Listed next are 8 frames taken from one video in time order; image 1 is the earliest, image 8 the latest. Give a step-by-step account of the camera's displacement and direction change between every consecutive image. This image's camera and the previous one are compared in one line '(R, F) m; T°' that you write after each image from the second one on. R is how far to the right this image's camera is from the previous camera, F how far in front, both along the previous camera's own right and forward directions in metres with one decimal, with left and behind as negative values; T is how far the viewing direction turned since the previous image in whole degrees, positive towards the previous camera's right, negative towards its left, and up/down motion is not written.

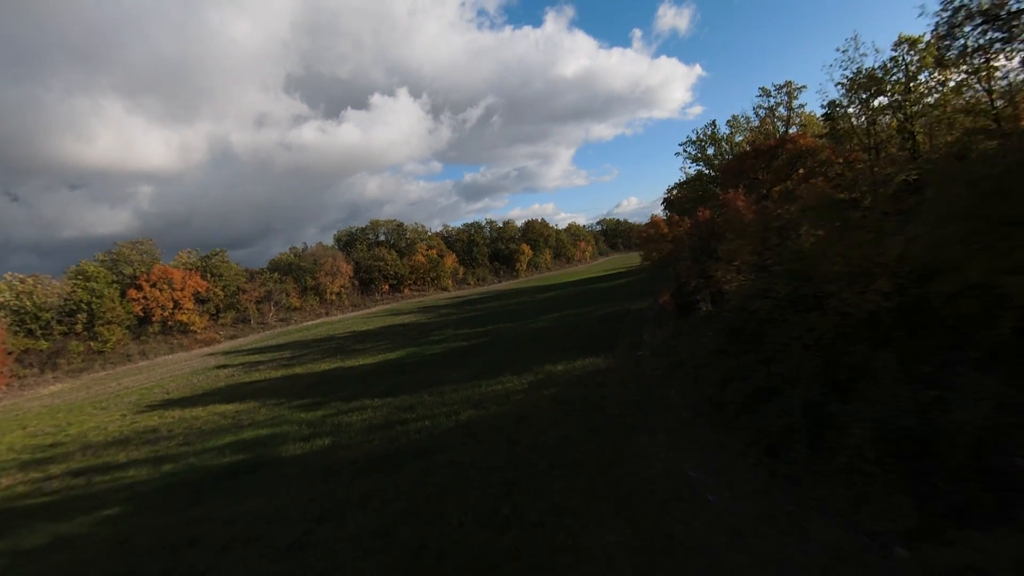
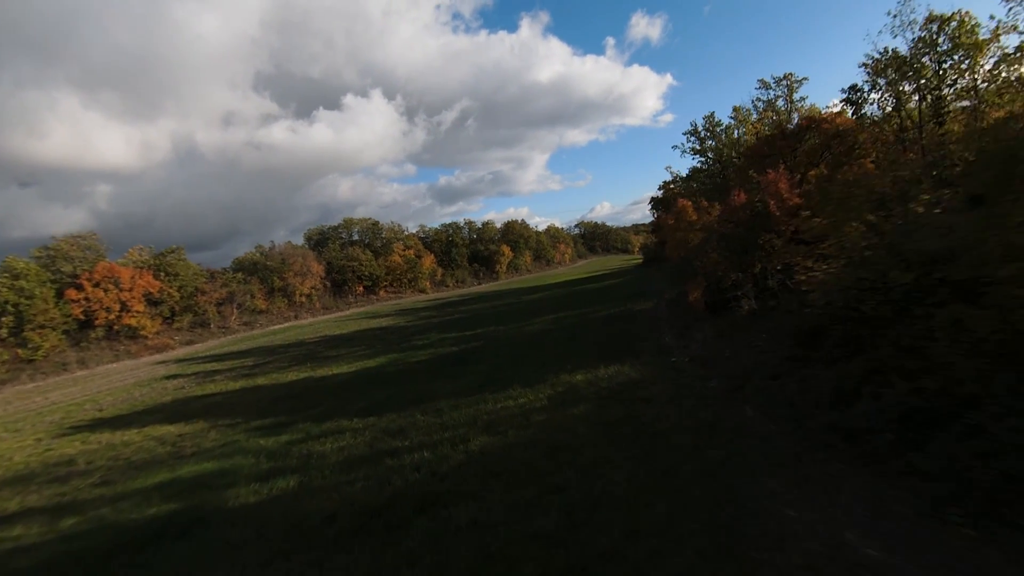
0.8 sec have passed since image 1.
(-1.0, +2.6) m; +3°
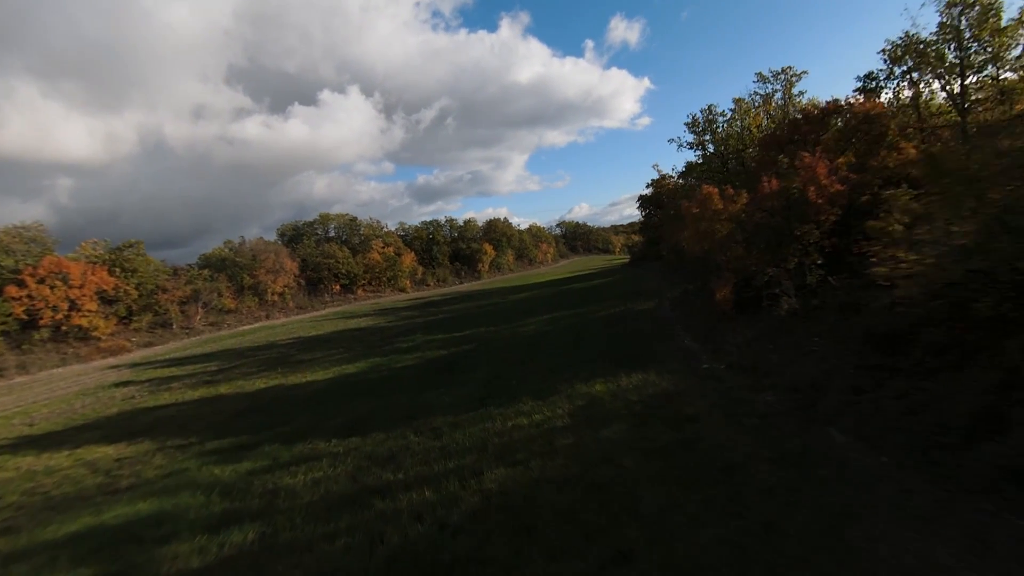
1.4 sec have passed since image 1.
(-0.7, +1.9) m; +3°
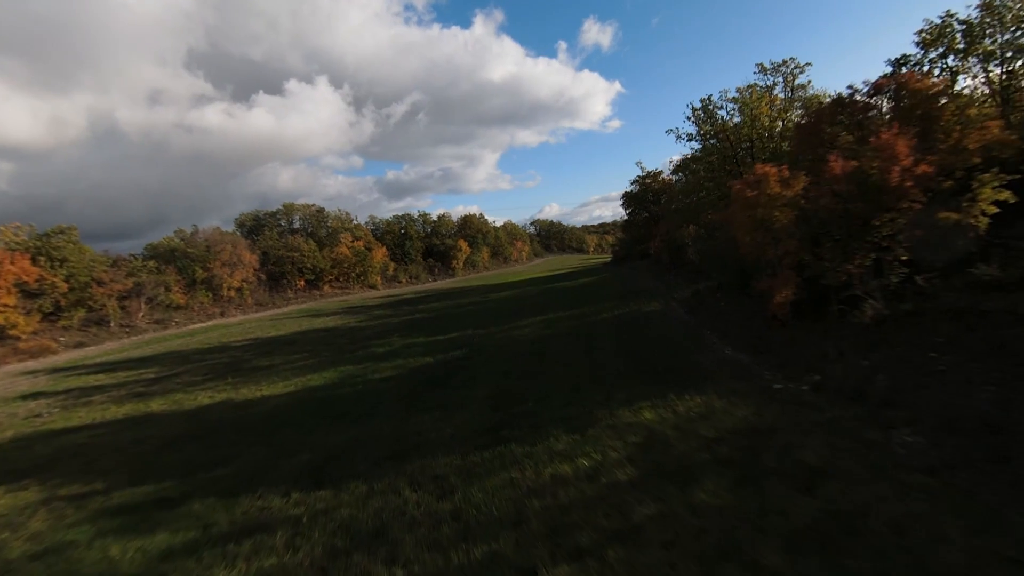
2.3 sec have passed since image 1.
(-1.0, +2.7) m; +4°
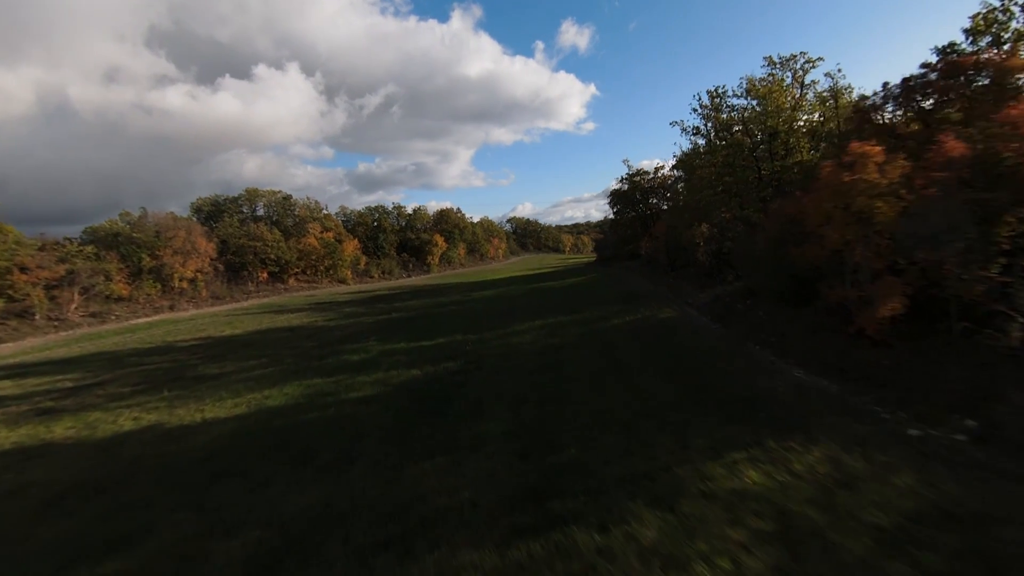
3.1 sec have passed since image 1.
(-1.1, +2.7) m; +4°
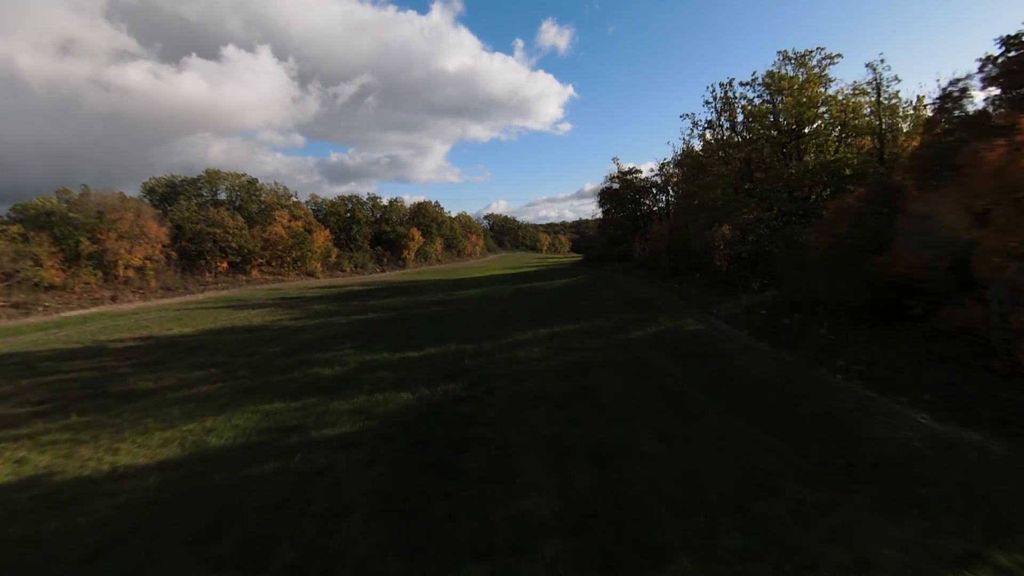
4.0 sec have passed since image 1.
(-1.1, +2.7) m; +3°
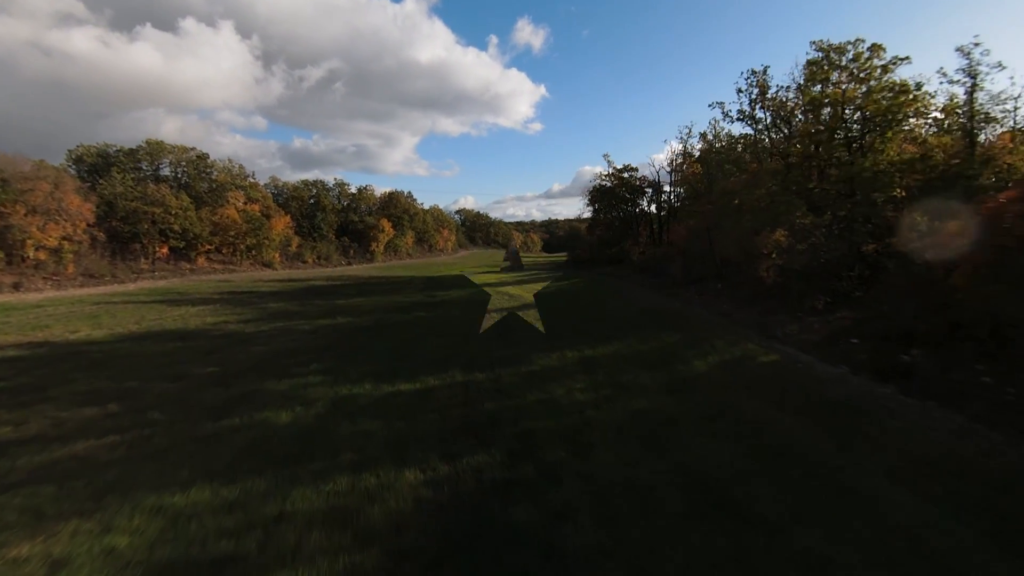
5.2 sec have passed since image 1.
(-1.6, +3.9) m; +4°
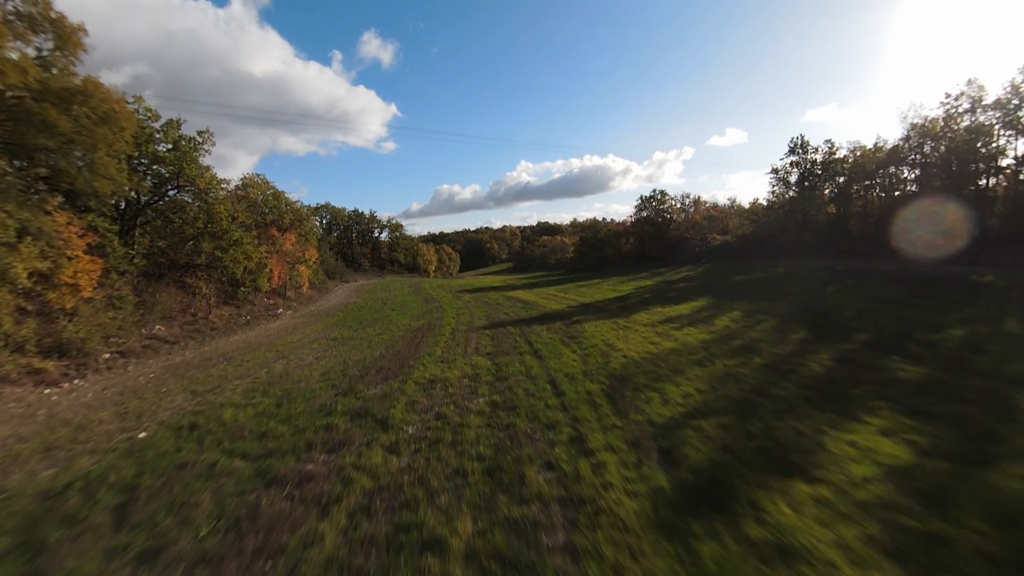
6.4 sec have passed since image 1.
(-1.1, +4.5) m; +1°
